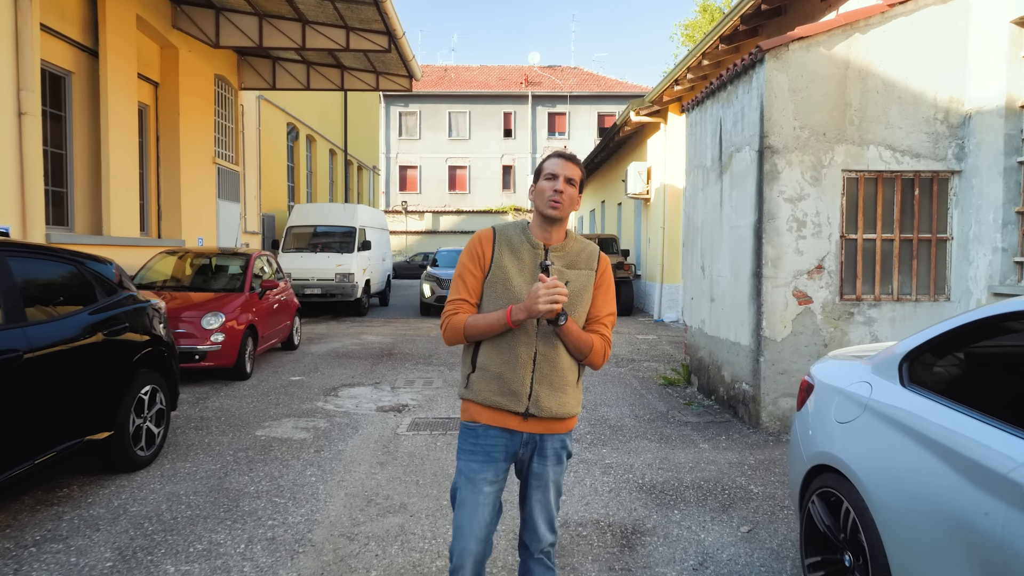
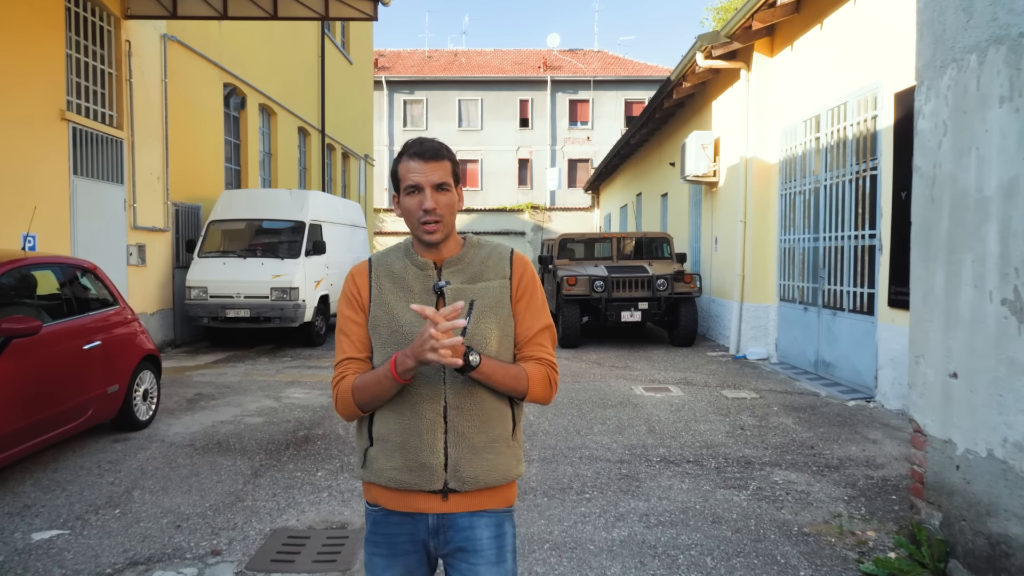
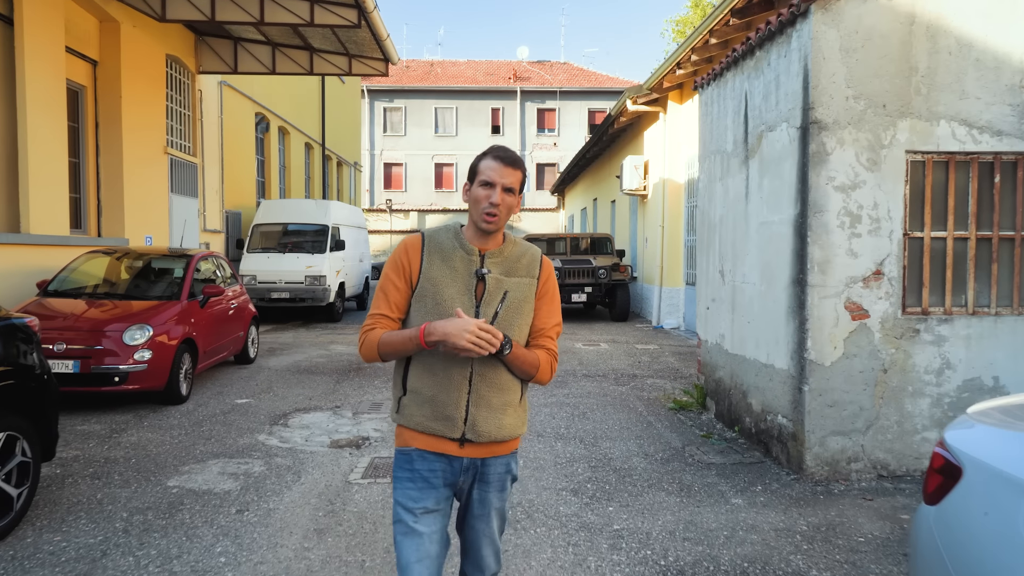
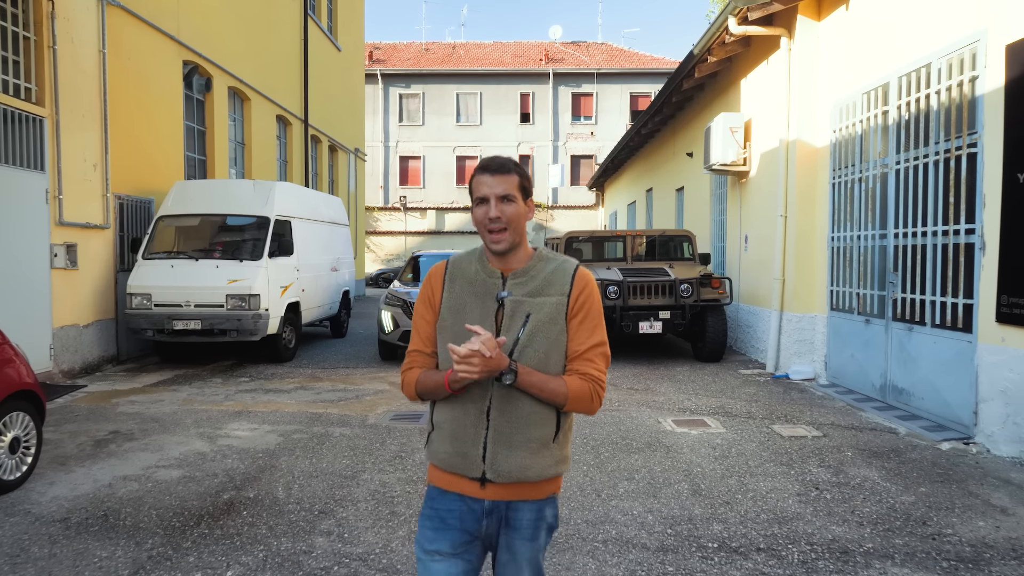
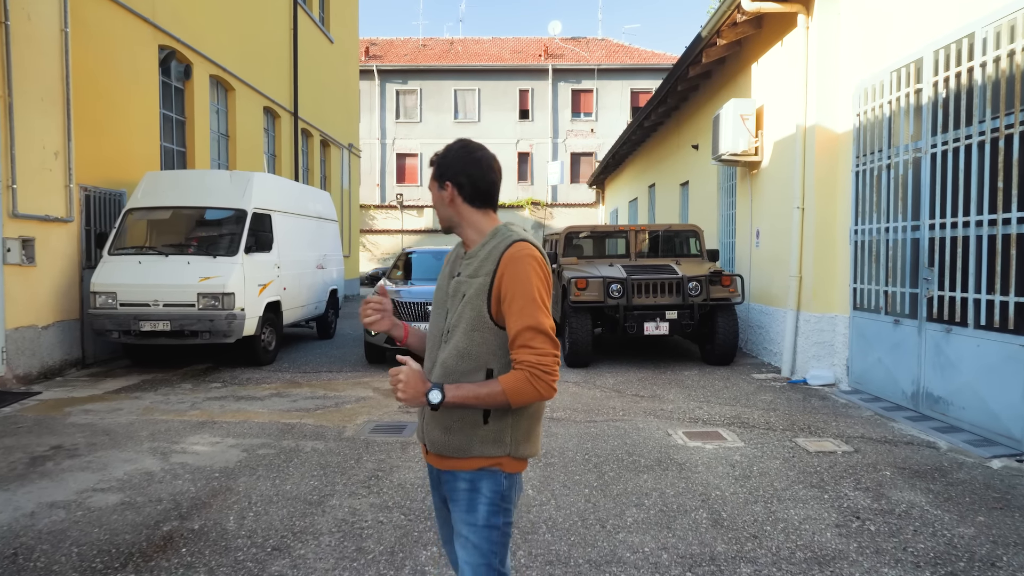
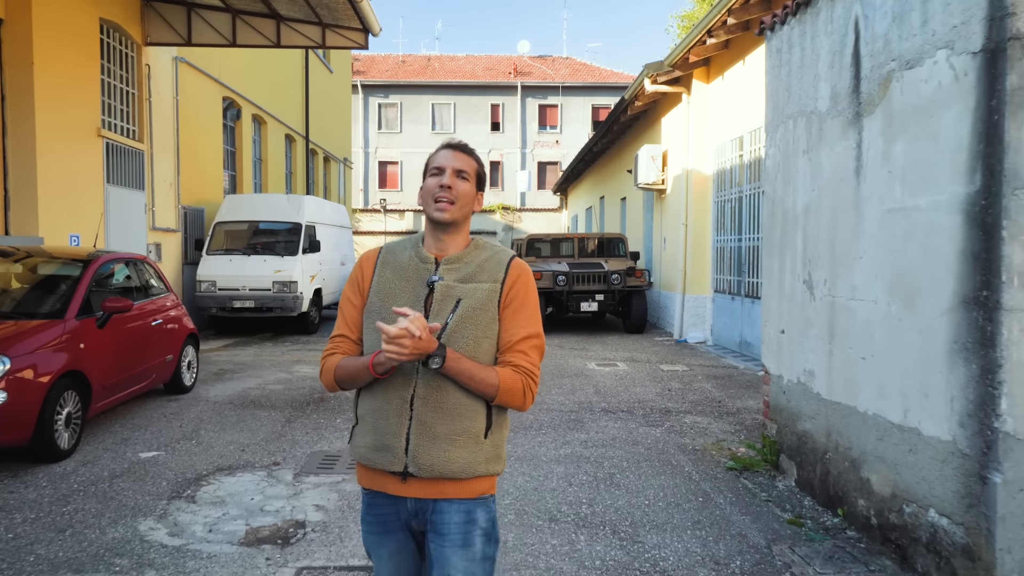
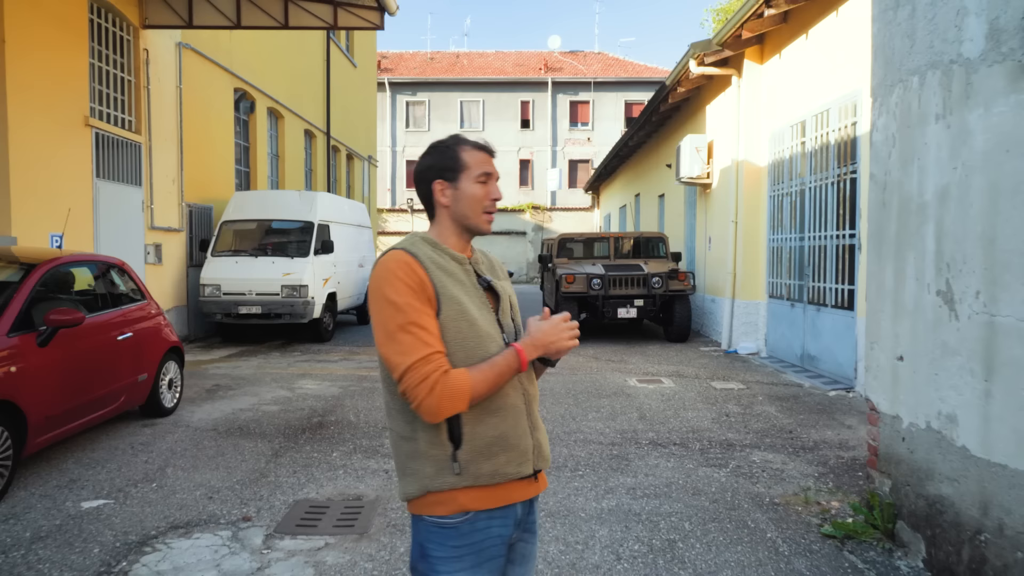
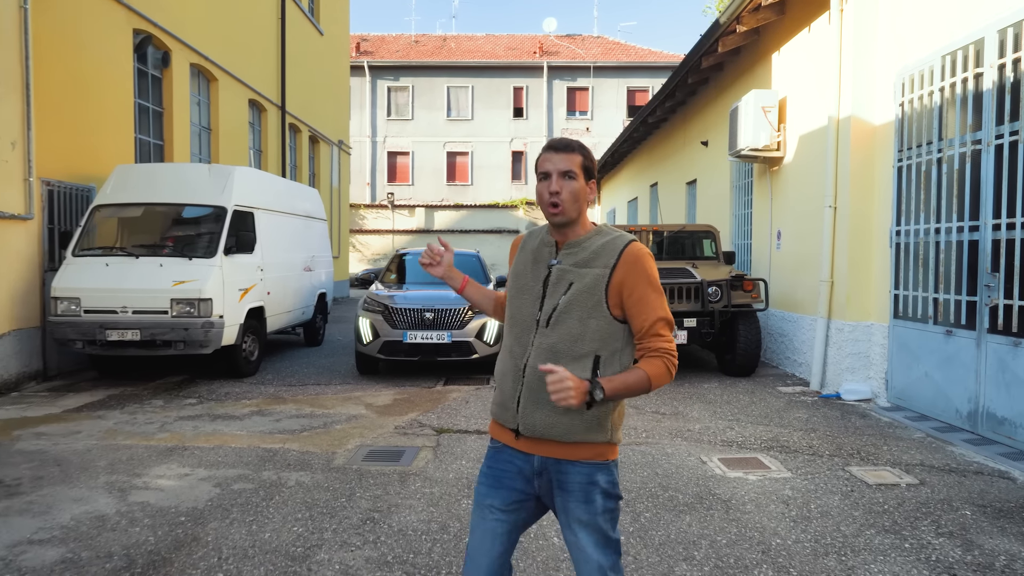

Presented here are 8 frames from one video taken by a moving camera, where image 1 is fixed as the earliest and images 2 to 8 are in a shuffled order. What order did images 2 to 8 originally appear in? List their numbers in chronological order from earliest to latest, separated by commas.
3, 6, 7, 2, 4, 5, 8
